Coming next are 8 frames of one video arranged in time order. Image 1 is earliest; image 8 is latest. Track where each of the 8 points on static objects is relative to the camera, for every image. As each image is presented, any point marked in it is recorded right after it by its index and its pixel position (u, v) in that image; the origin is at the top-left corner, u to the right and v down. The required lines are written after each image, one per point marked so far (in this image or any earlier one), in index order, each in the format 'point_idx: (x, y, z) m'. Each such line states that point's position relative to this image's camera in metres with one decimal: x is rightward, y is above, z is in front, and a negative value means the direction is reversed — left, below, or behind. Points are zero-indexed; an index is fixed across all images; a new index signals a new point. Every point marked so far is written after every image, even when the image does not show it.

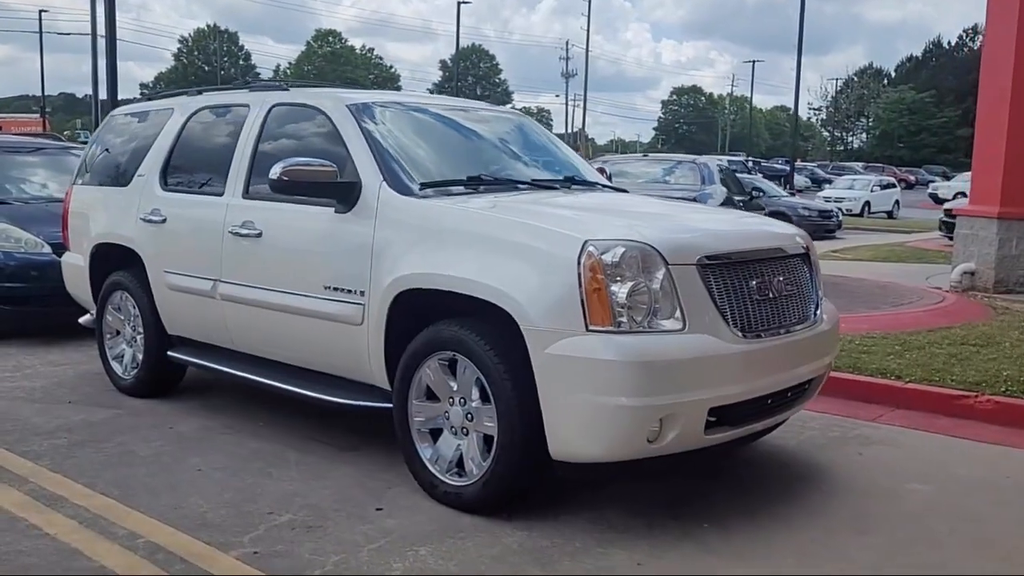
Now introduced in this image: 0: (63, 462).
0: (-2.5, -1.0, +5.0) m
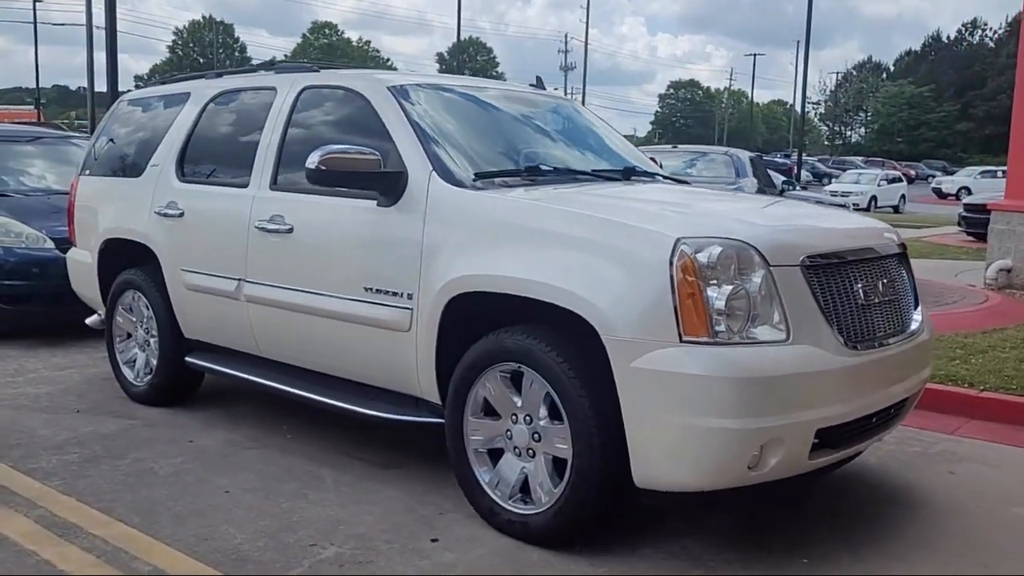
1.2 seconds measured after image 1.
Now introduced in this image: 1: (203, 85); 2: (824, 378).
0: (-2.2, -1.0, +4.5) m
1: (-2.1, +1.4, +6.0) m
2: (+1.2, -0.4, +3.5) m
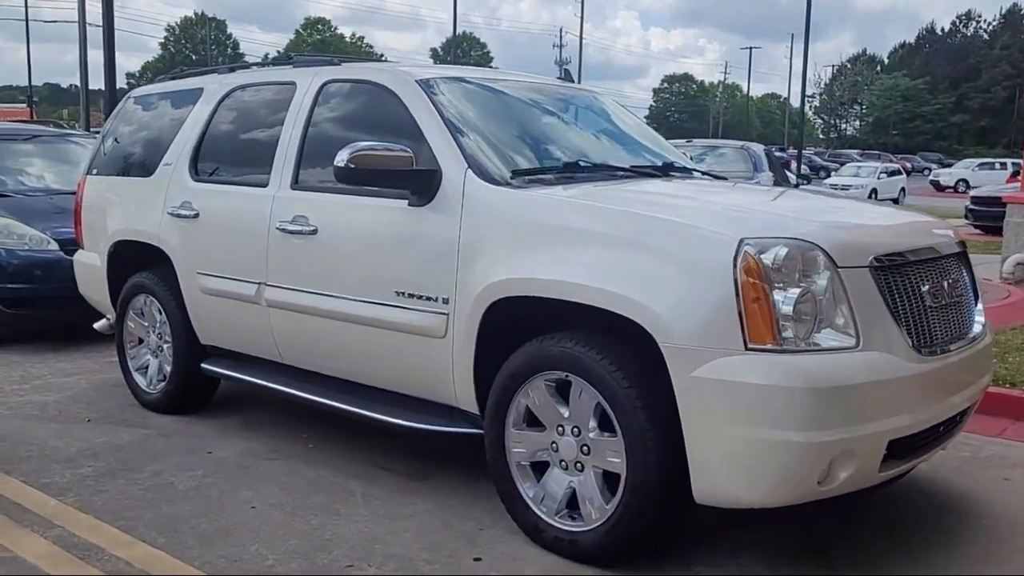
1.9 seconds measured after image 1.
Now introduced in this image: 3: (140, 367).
0: (-2.0, -1.0, +4.3) m
1: (-1.9, +1.4, +5.8) m
2: (+1.4, -0.4, +3.3) m
3: (-2.5, -0.5, +5.9) m
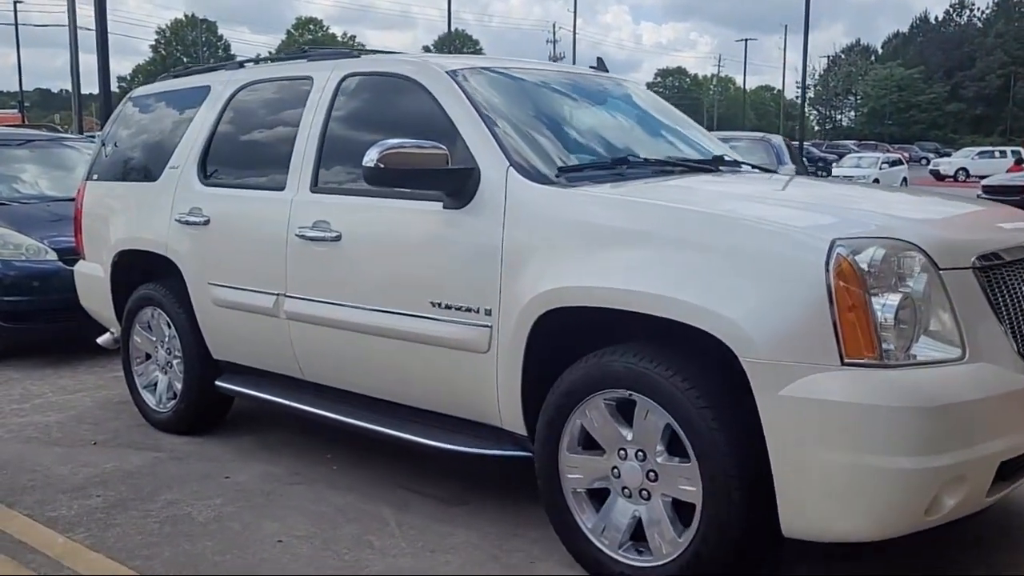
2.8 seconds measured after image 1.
0: (-1.8, -1.1, +3.9) m
1: (-1.8, +1.3, +5.4) m
2: (+1.6, -0.4, +2.9) m
3: (-2.3, -0.6, +5.6) m
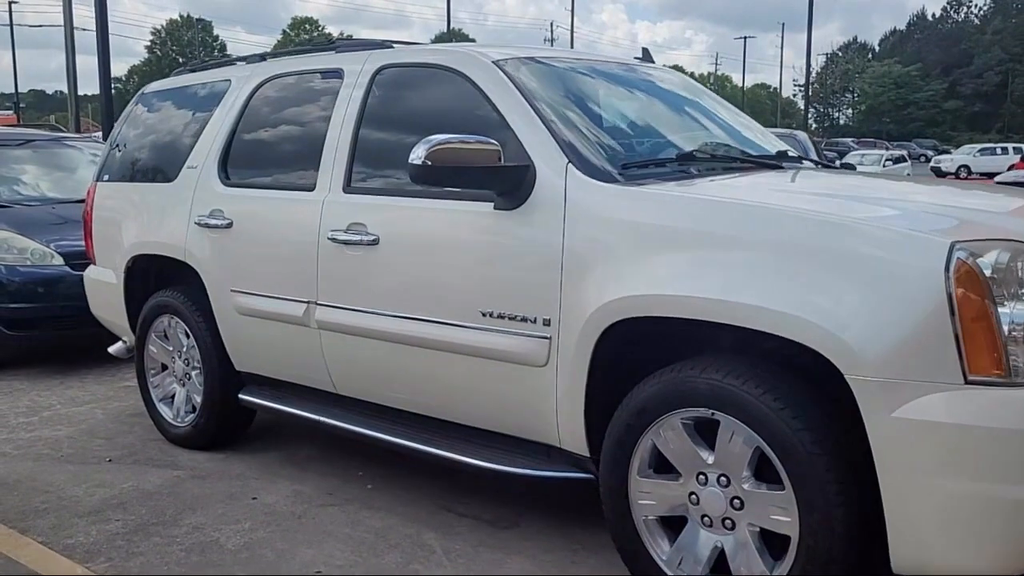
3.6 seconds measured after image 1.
0: (-1.6, -1.1, +3.6) m
1: (-1.5, +1.3, +5.1) m
2: (+1.9, -0.4, +2.6) m
3: (-2.1, -0.7, +5.2) m
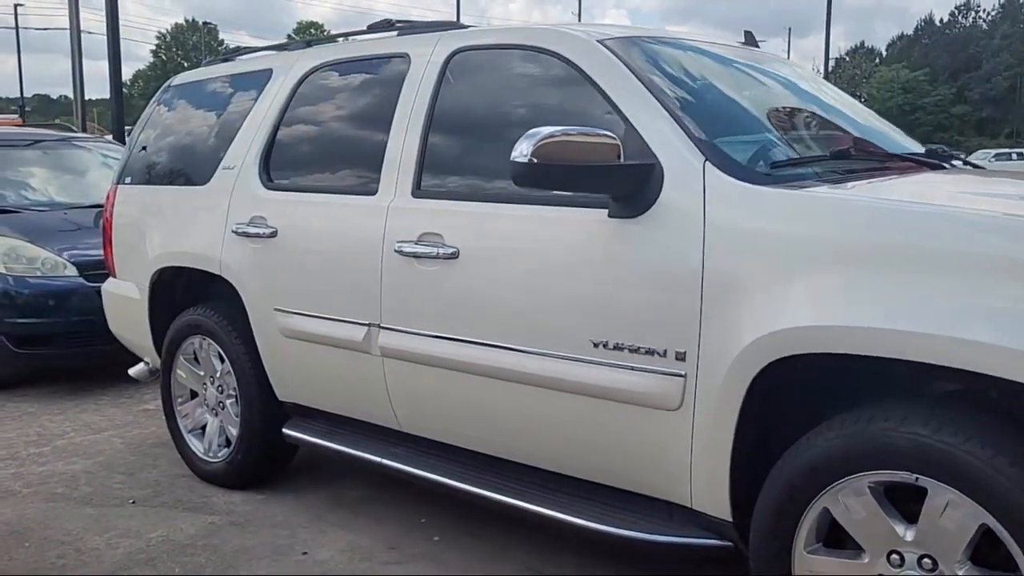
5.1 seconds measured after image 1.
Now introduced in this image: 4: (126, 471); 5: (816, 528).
0: (-1.2, -1.2, +3.0) m
1: (-1.1, +1.2, +4.5) m
2: (+2.3, -0.5, +2.0) m
3: (-1.7, -0.7, +4.6) m
4: (-2.1, -1.0, +4.8) m
5: (+0.9, -0.7, +2.5) m
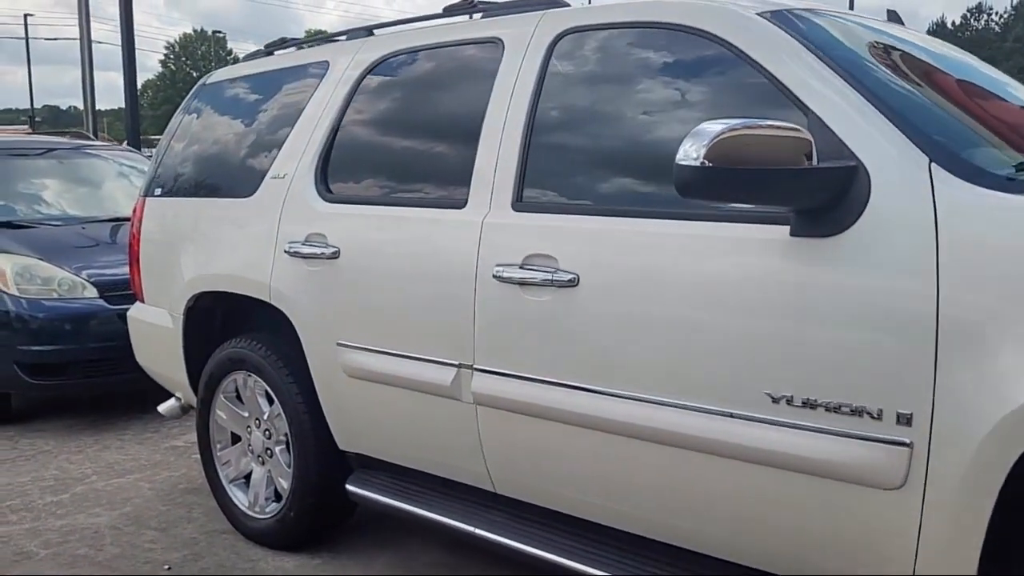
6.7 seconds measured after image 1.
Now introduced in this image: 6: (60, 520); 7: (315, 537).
0: (-0.8, -1.3, +2.3) m
1: (-0.7, +1.0, +3.9) m
2: (+2.7, -0.6, +1.3) m
3: (-1.2, -0.9, +4.0) m
4: (-1.7, -1.1, +4.2) m
5: (+1.3, -0.8, +1.8) m
6: (-2.2, -1.1, +4.3) m
7: (-0.8, -1.1, +3.8) m
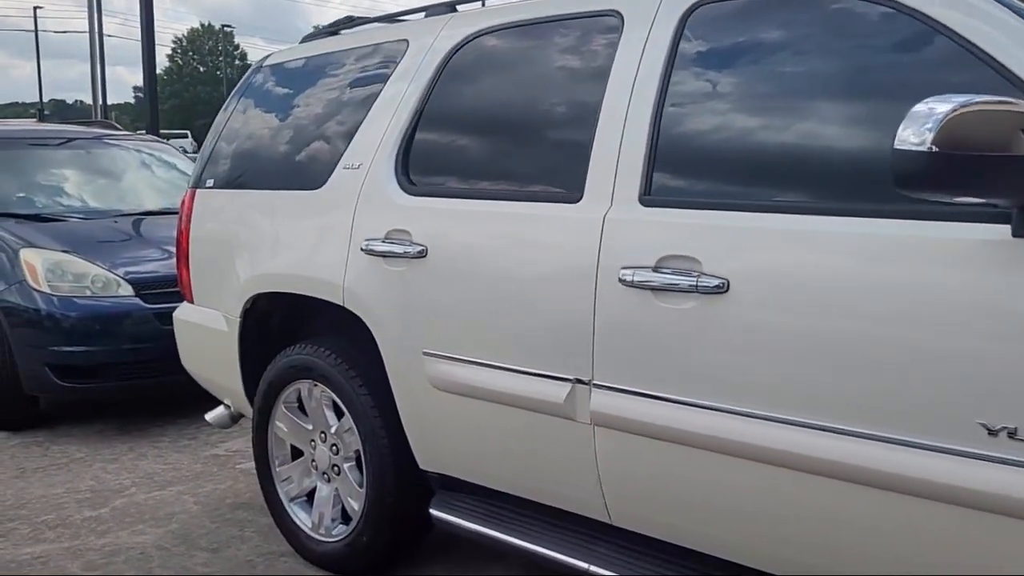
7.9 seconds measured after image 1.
0: (-0.4, -1.3, +2.0) m
1: (-0.4, +1.0, +3.5) m
2: (+3.0, -0.6, +1.0) m
3: (-0.9, -0.9, +3.7) m
4: (-1.3, -1.1, +3.9) m
5: (+1.6, -0.8, +1.5) m
6: (-1.9, -1.1, +4.0) m
7: (-0.5, -1.1, +3.4) m
